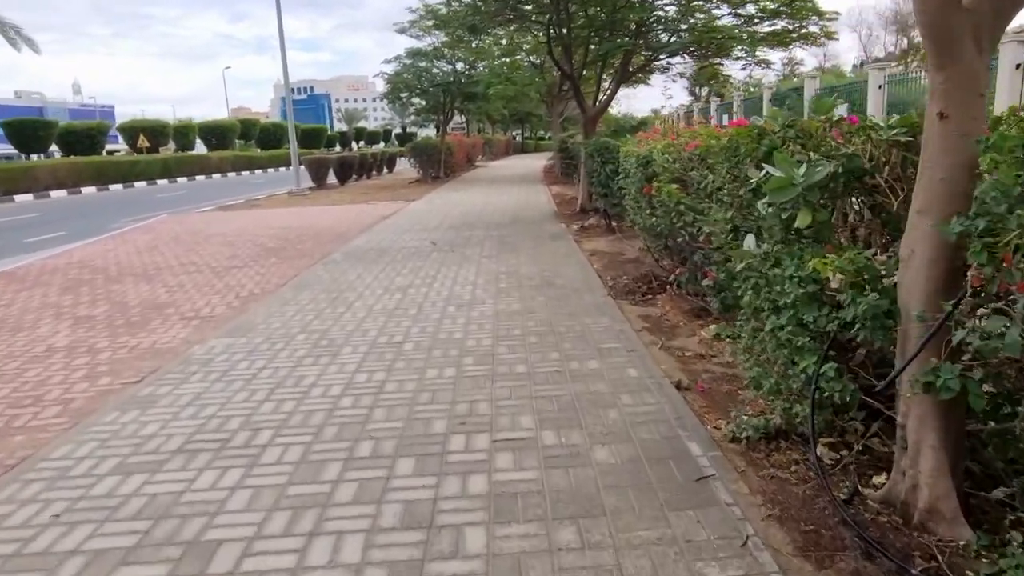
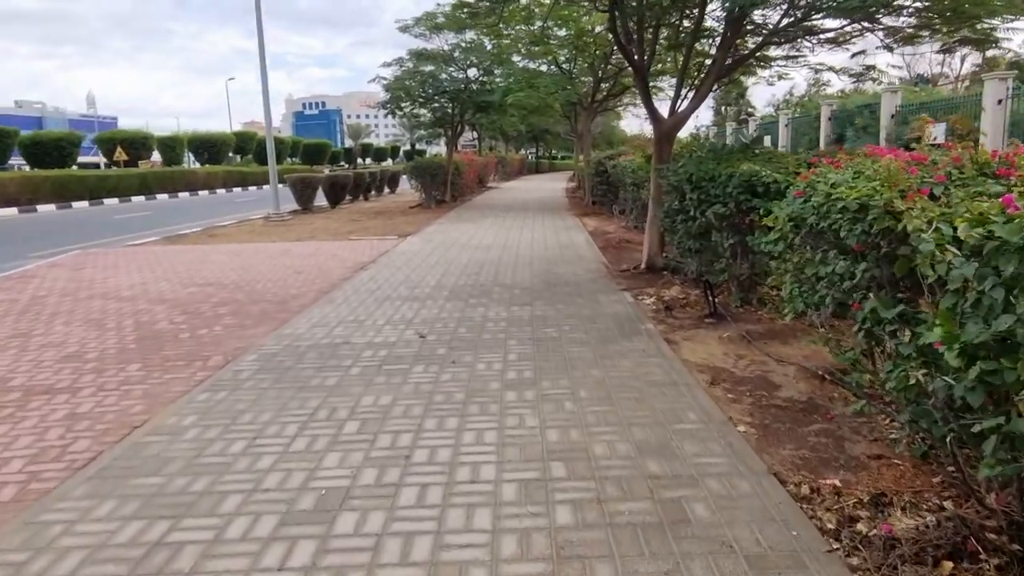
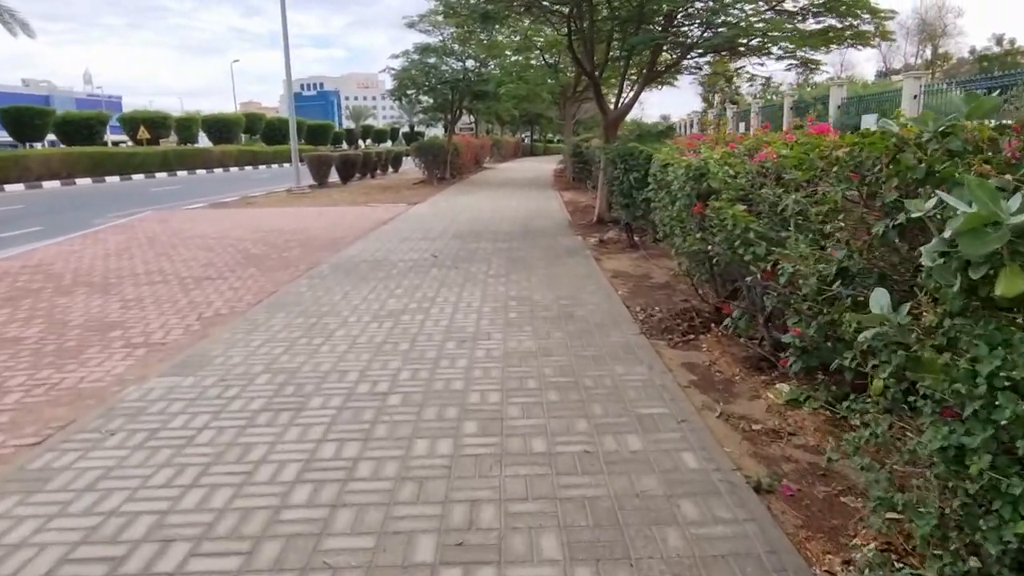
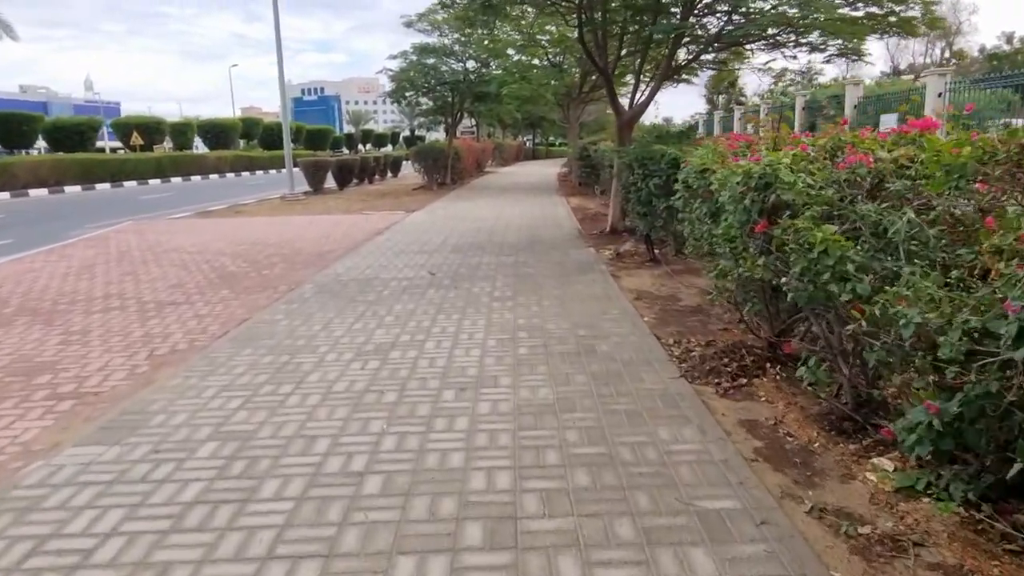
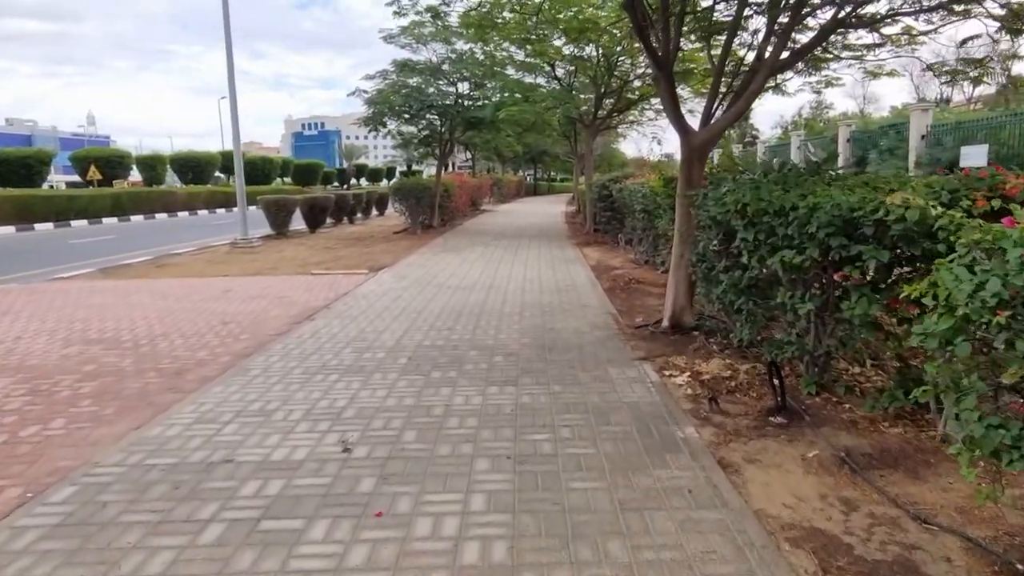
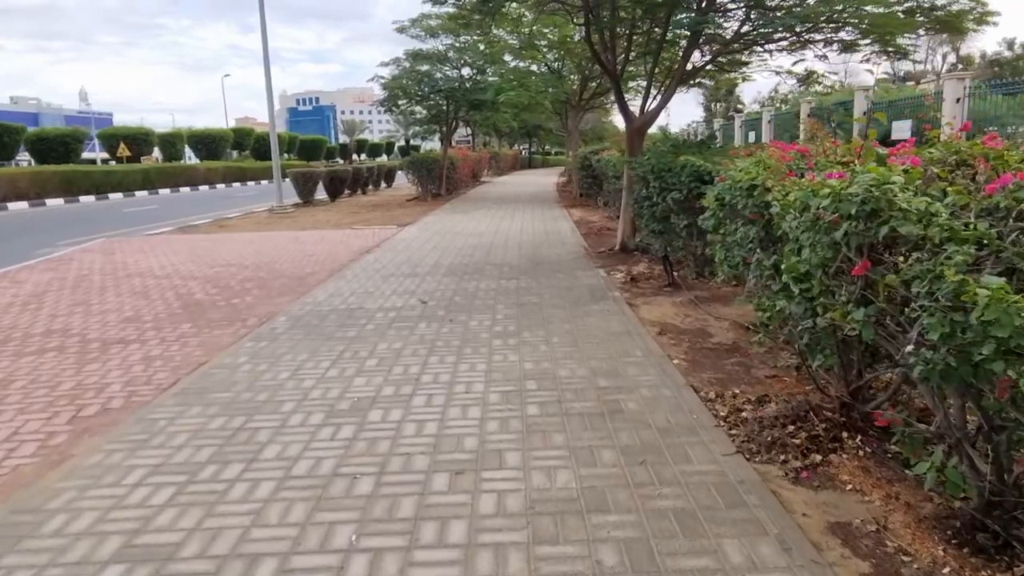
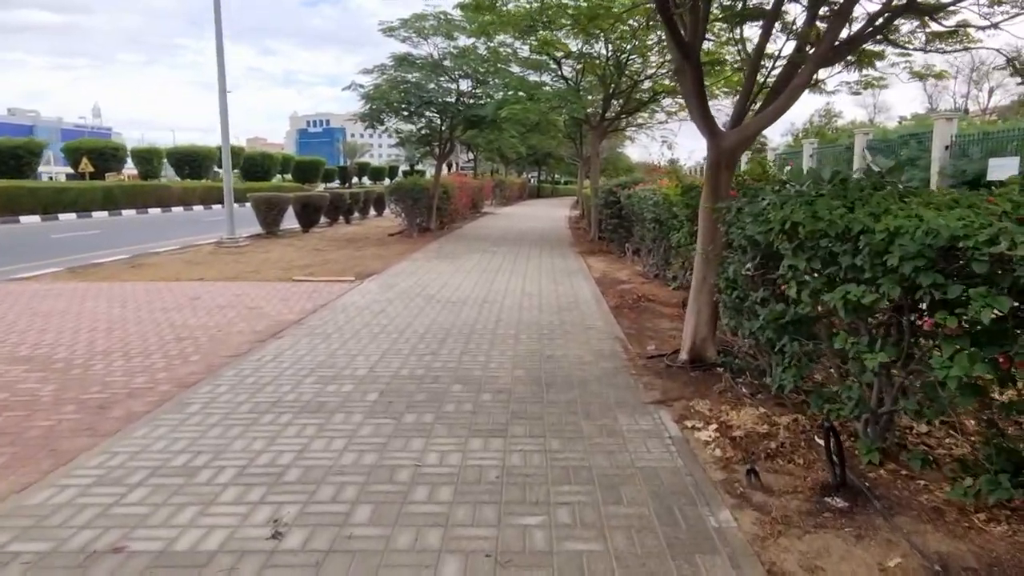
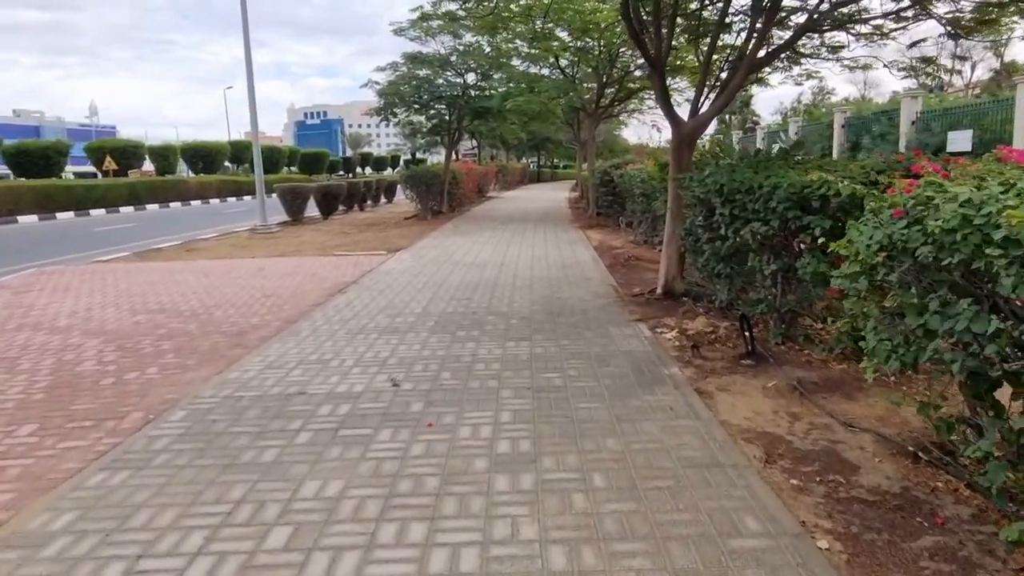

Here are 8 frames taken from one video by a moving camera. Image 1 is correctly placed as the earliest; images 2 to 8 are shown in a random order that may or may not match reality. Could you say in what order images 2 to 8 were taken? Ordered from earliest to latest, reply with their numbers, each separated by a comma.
3, 4, 6, 2, 8, 5, 7
